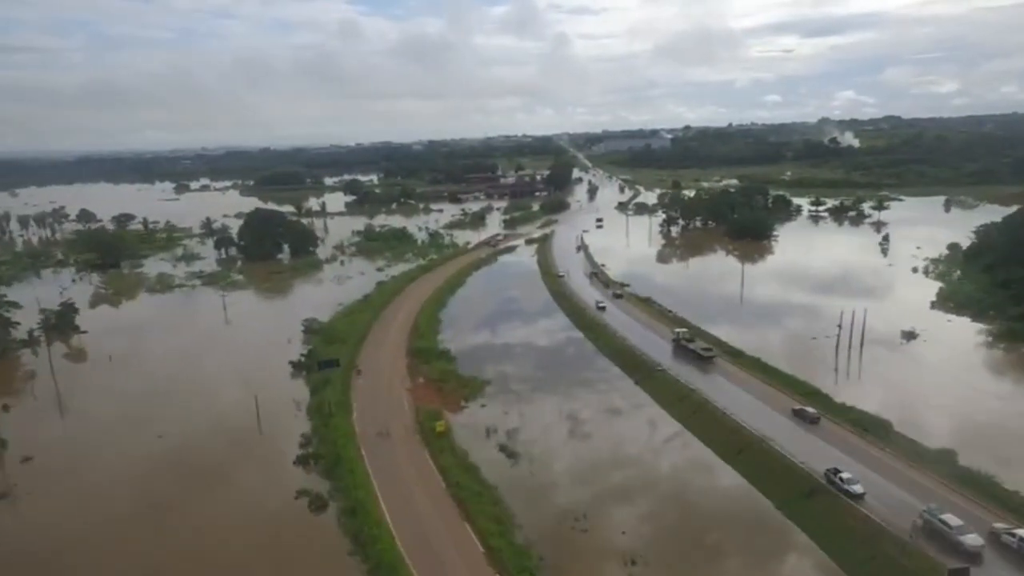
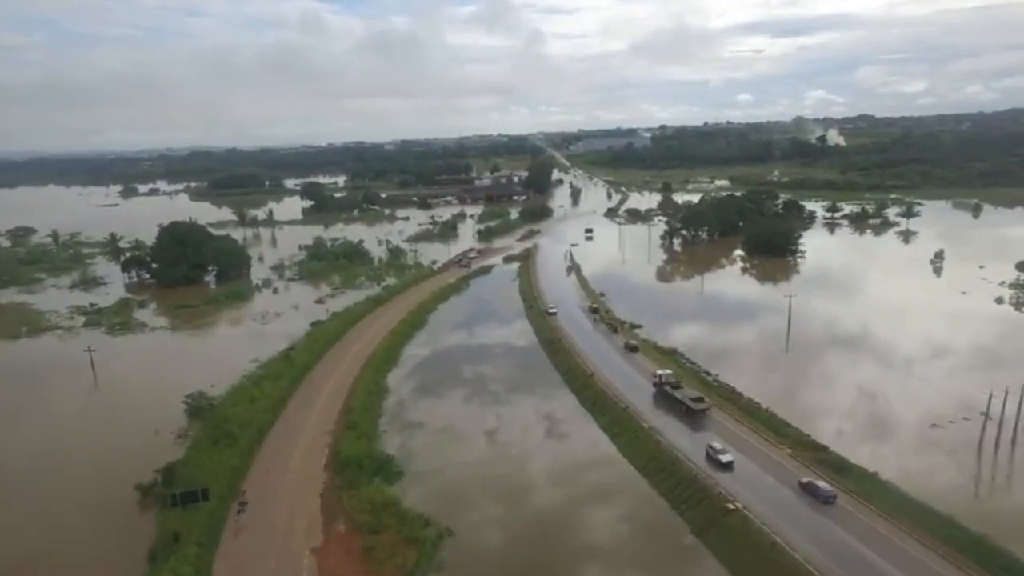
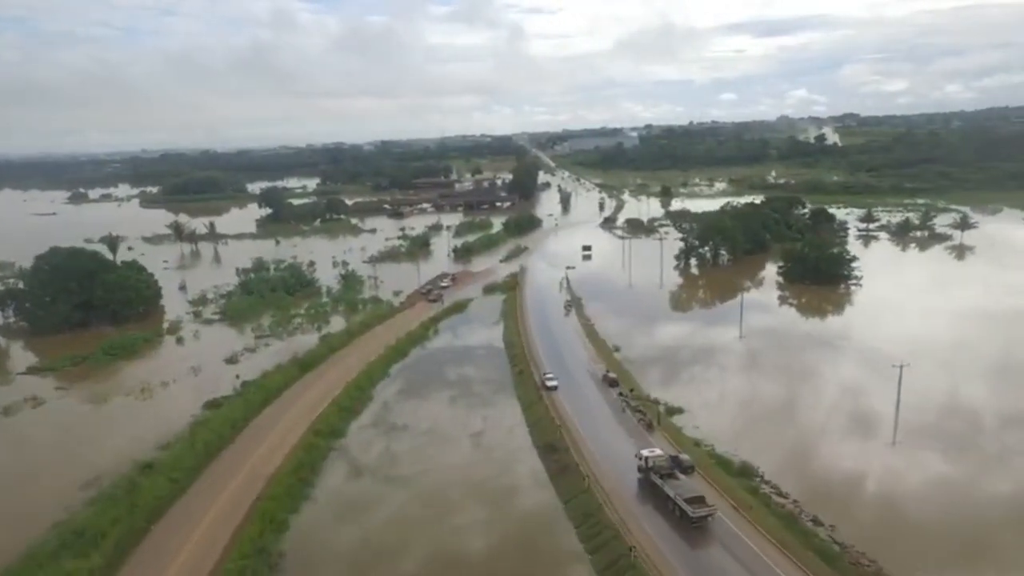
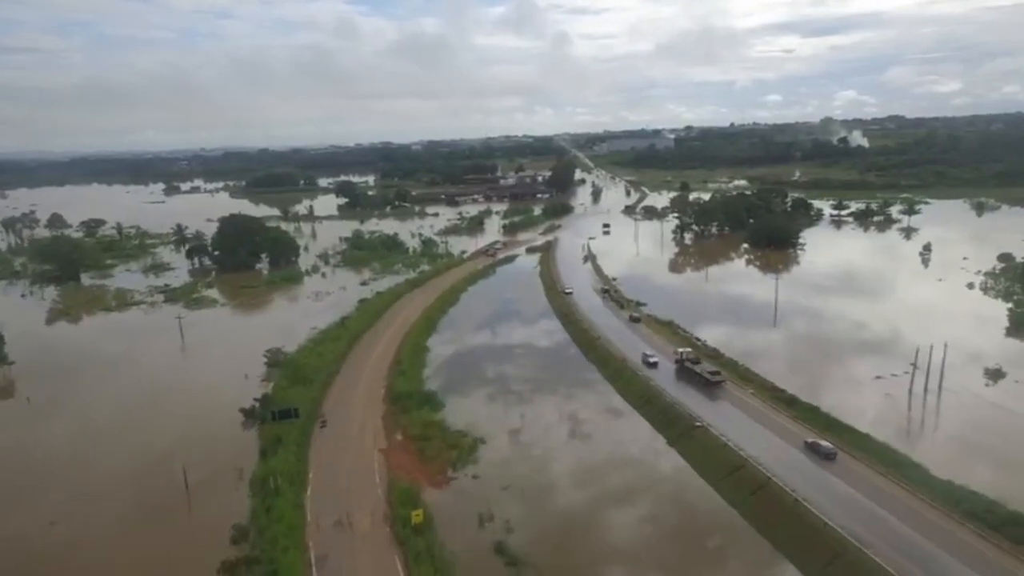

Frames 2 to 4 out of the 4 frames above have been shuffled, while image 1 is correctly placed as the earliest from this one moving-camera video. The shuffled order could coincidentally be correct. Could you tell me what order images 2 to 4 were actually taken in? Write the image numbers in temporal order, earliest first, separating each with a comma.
4, 2, 3
